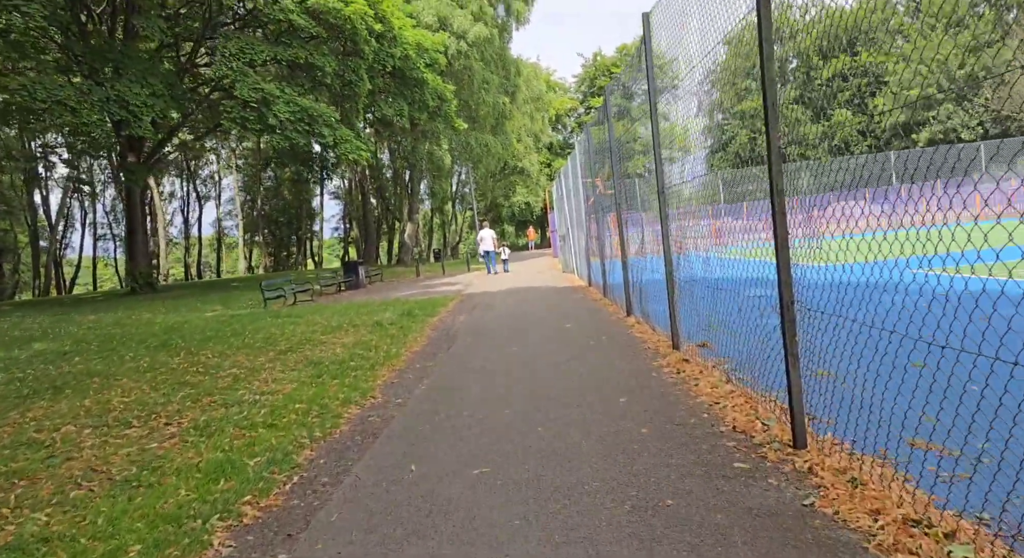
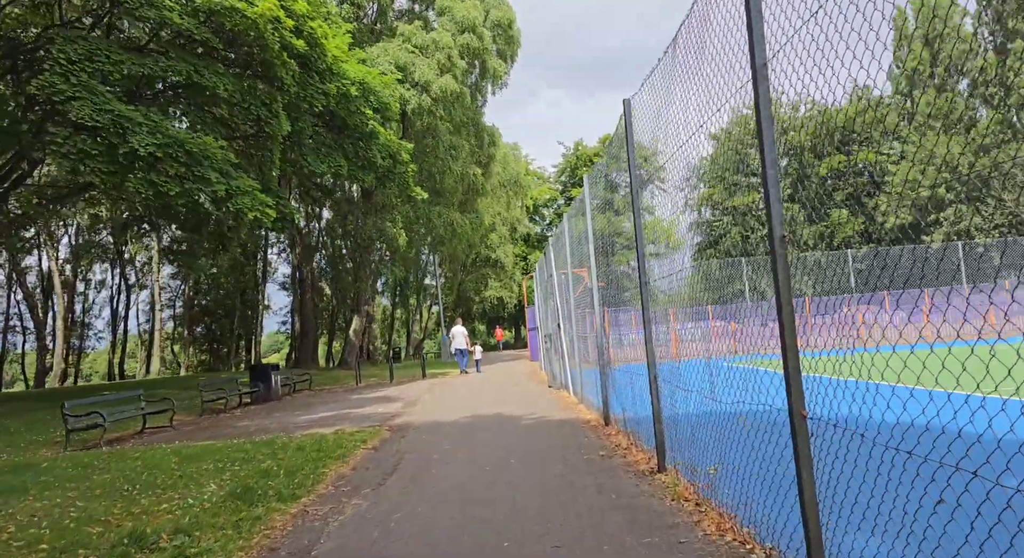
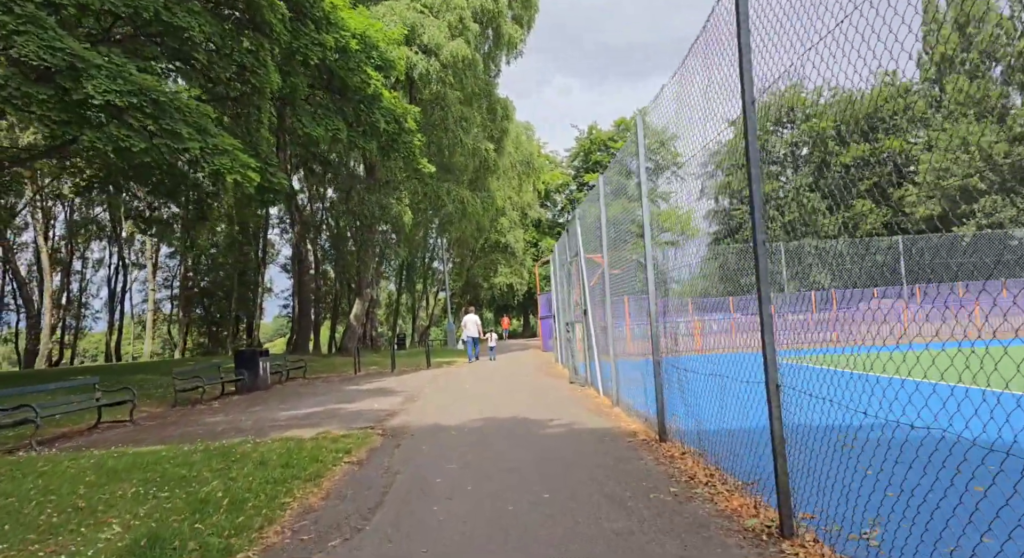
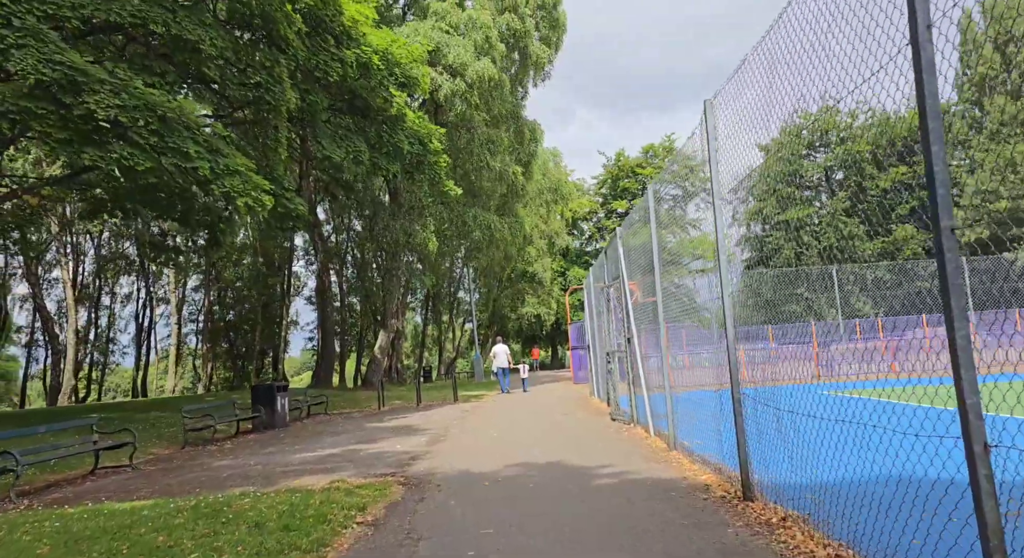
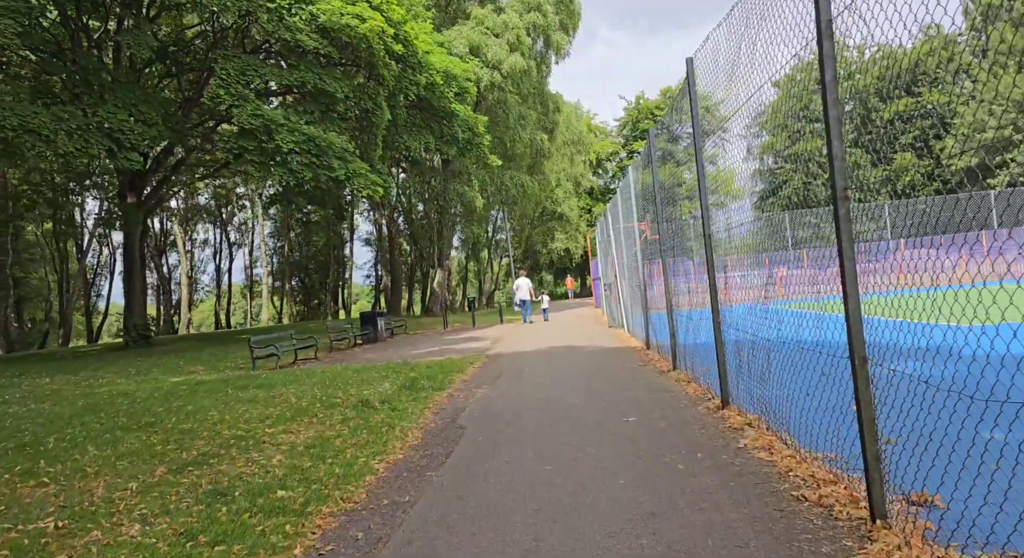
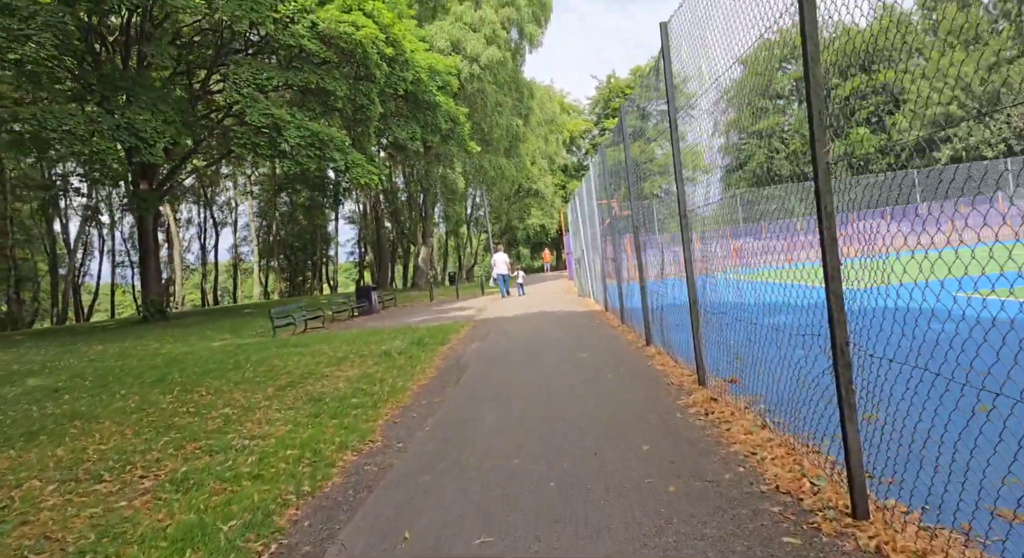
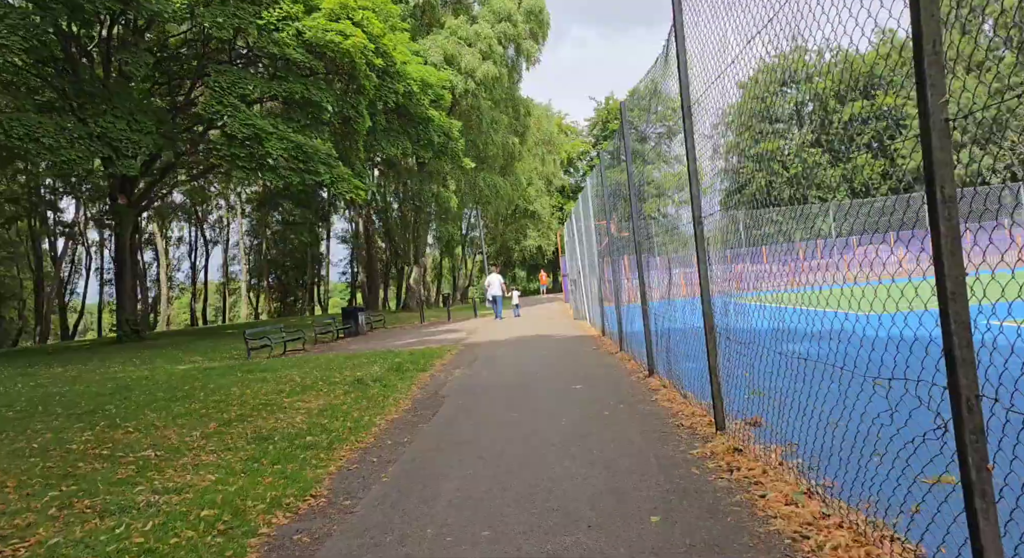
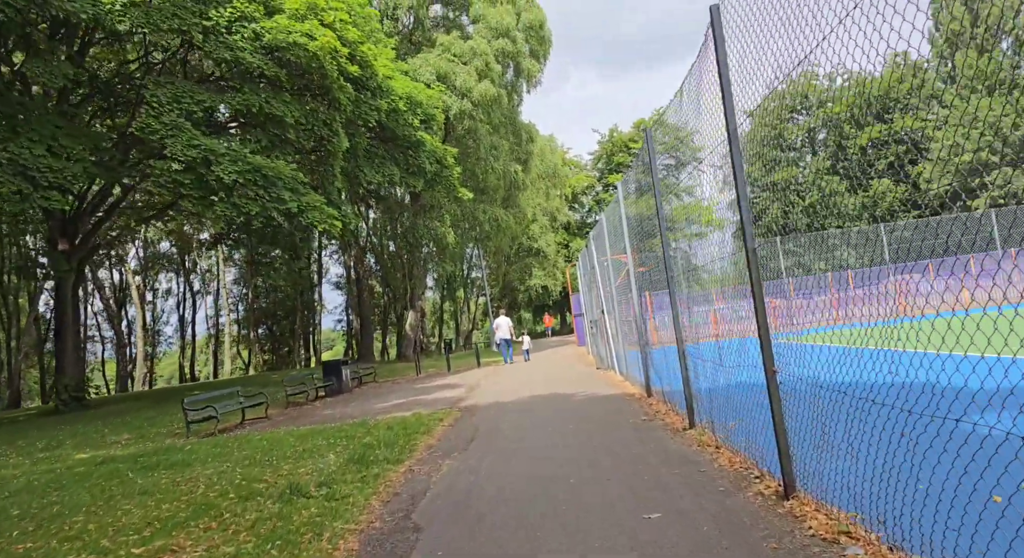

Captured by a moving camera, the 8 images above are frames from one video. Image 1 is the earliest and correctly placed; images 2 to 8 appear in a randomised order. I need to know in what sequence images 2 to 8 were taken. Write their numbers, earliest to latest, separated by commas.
6, 7, 5, 8, 2, 3, 4
